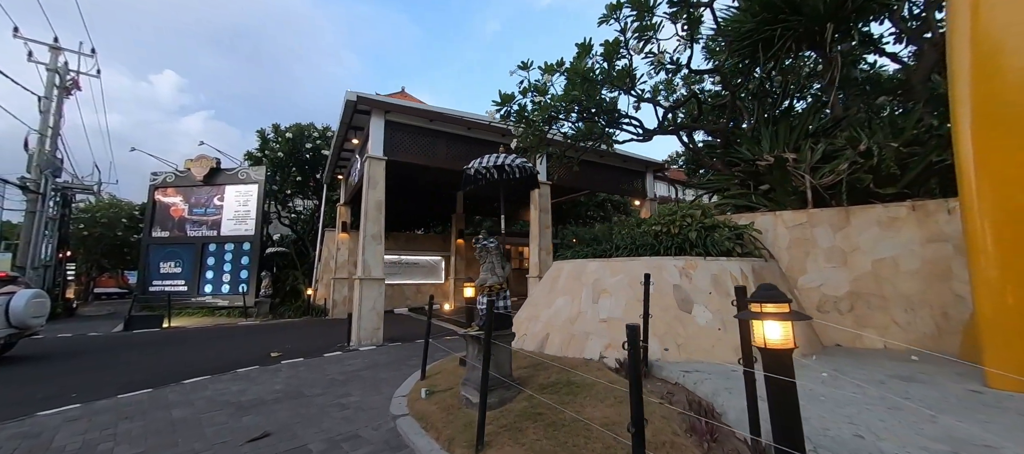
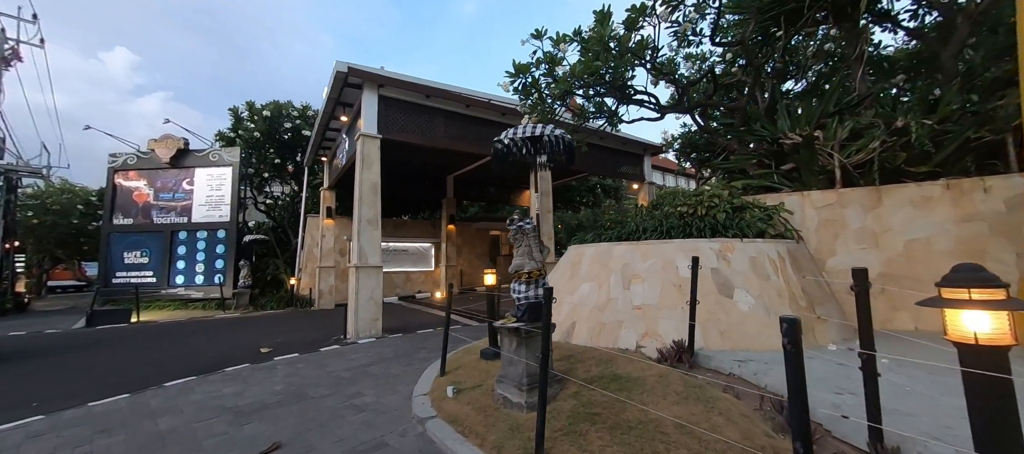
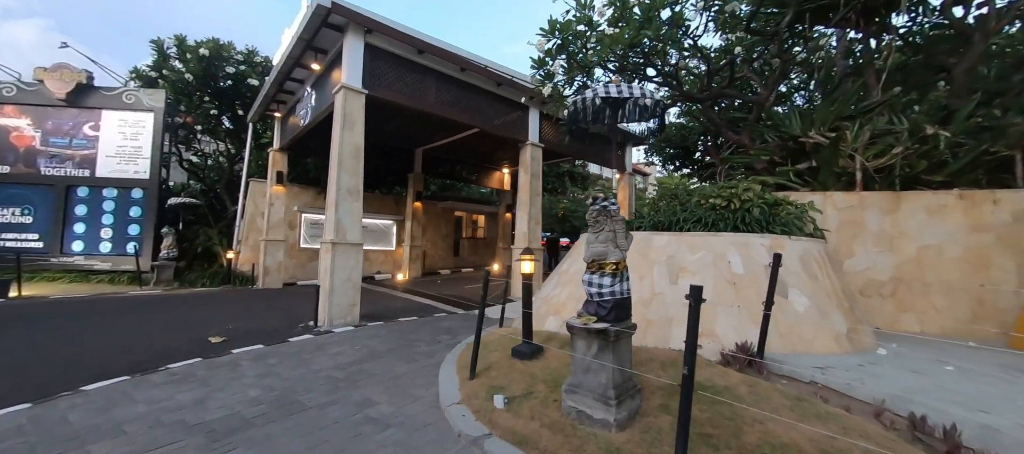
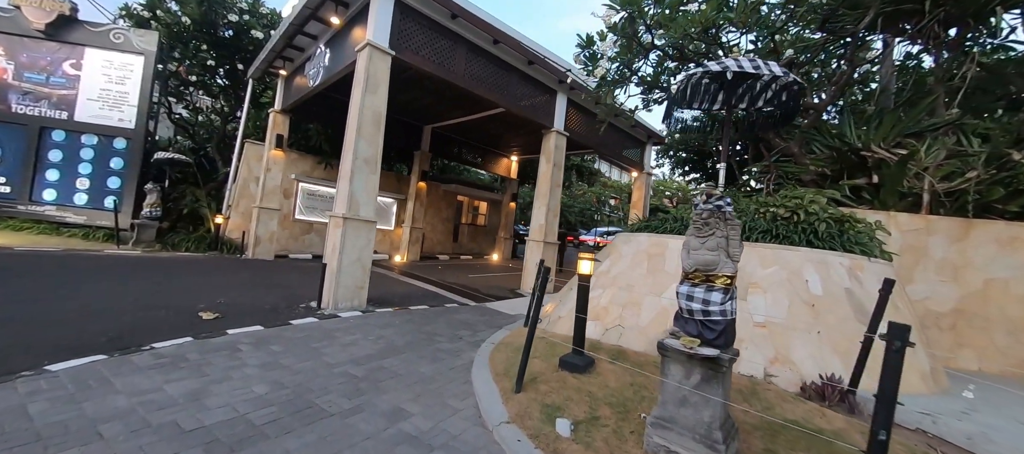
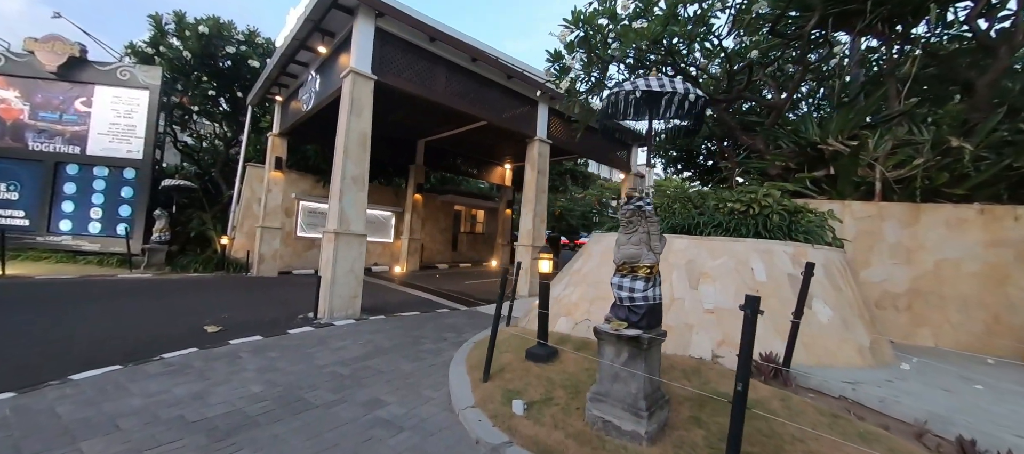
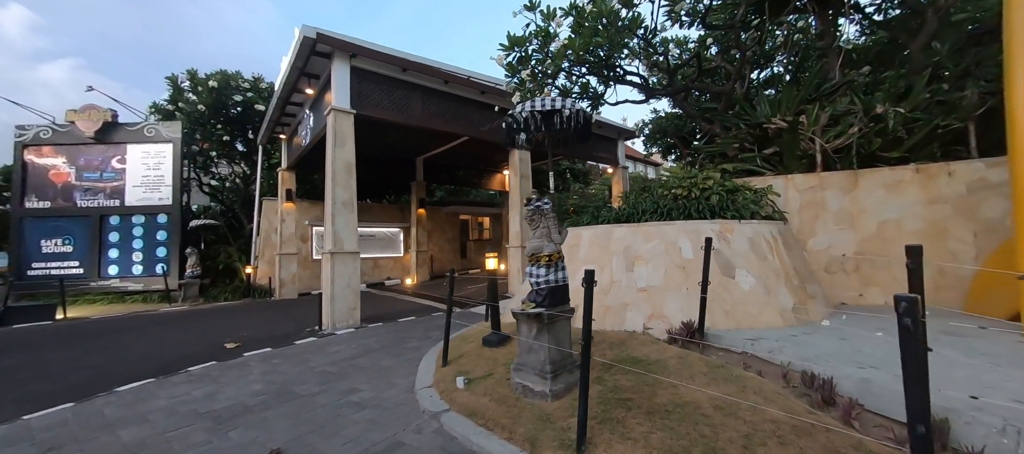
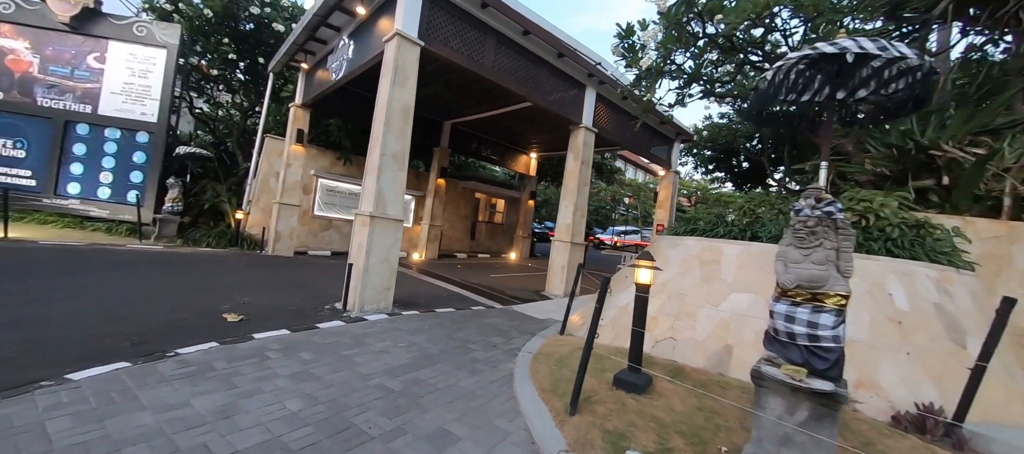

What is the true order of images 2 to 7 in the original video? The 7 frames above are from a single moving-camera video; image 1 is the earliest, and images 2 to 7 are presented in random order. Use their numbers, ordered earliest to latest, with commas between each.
2, 6, 3, 5, 4, 7
